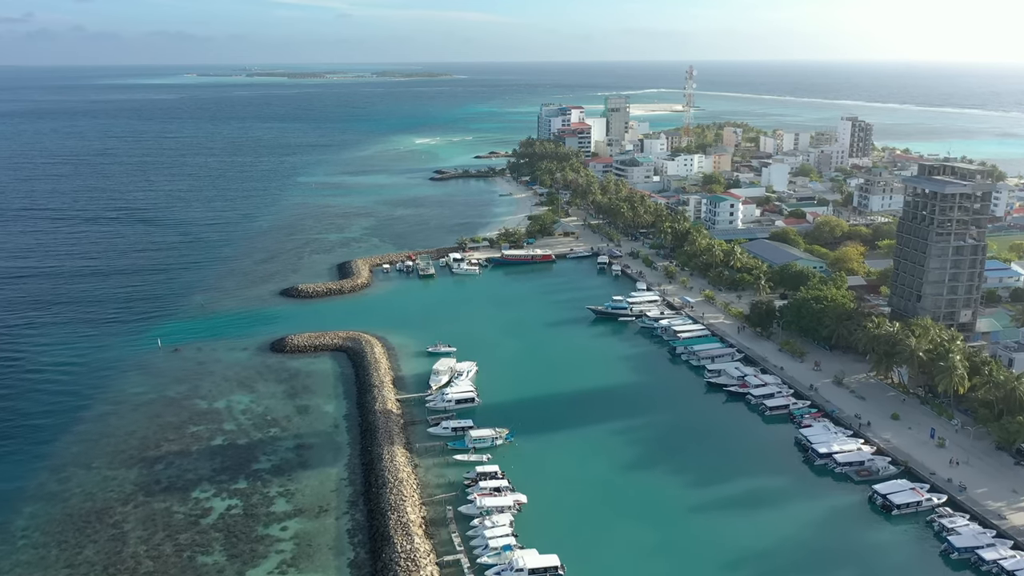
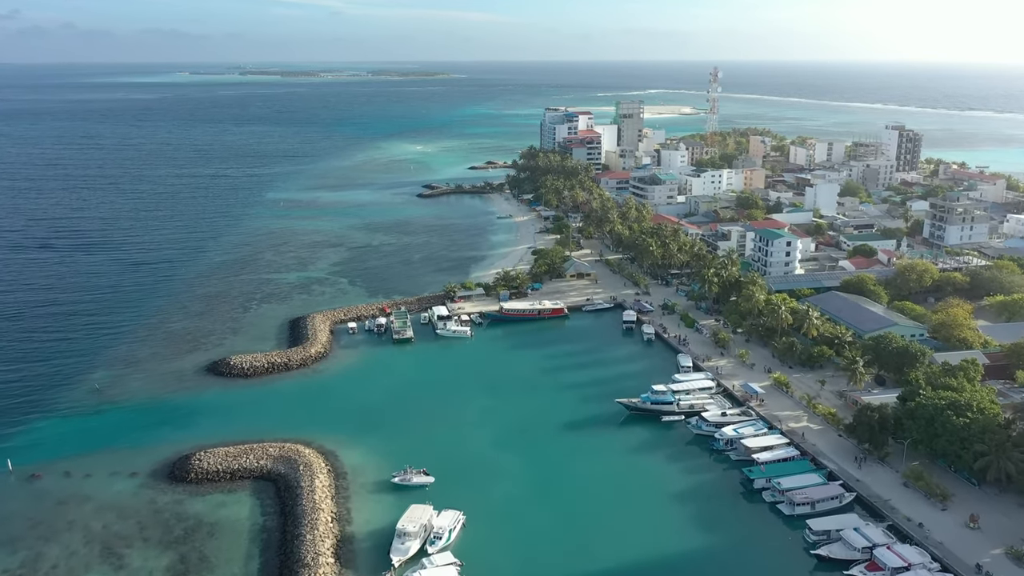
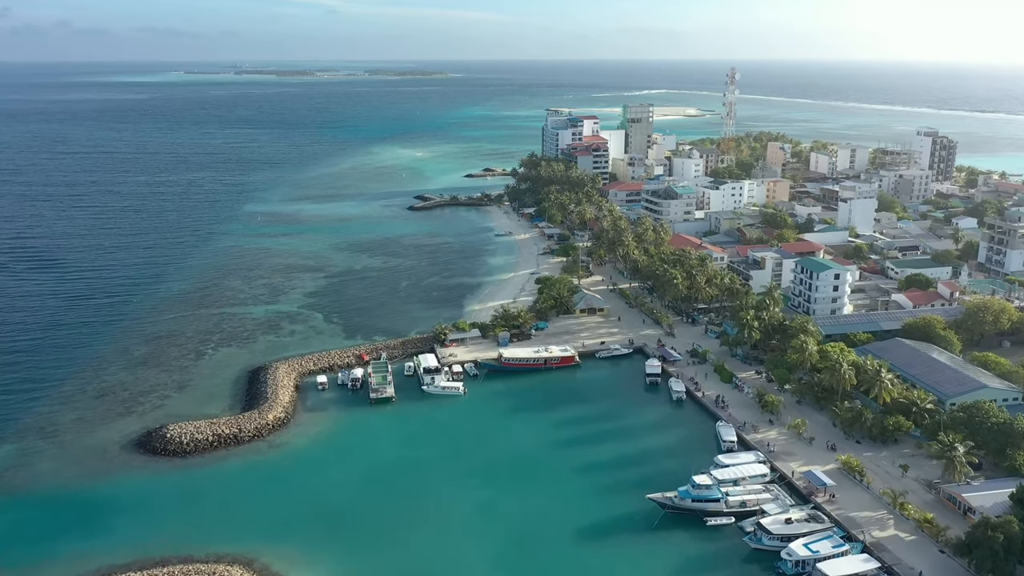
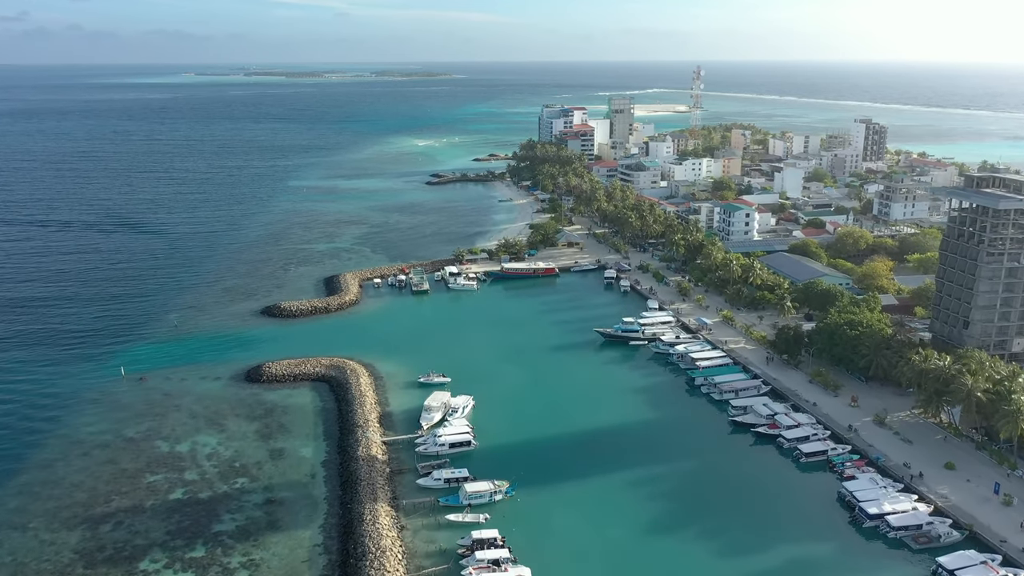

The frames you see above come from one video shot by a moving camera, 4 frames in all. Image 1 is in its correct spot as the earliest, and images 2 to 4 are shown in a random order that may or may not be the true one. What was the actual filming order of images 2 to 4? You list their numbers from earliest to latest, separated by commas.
4, 2, 3
